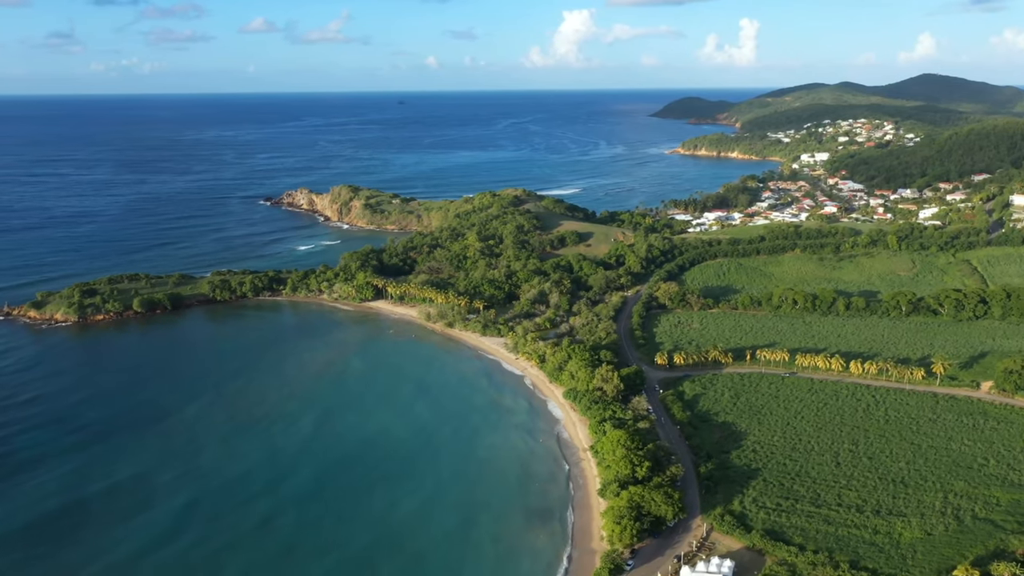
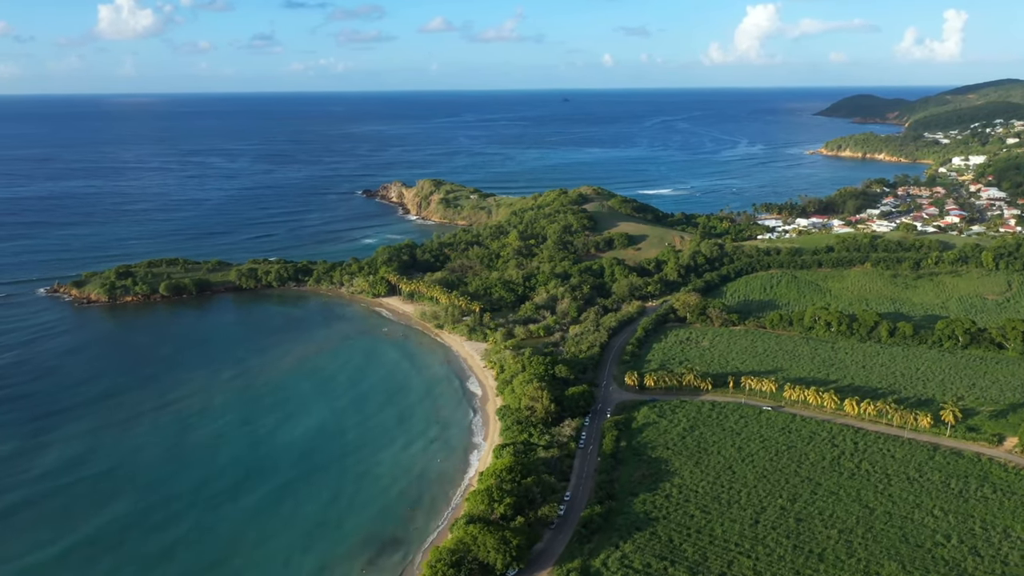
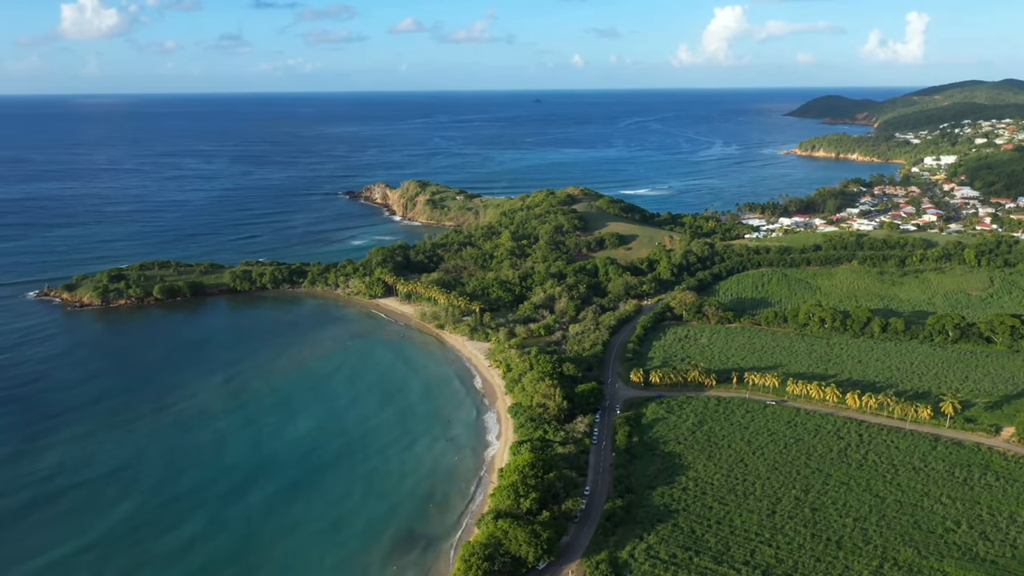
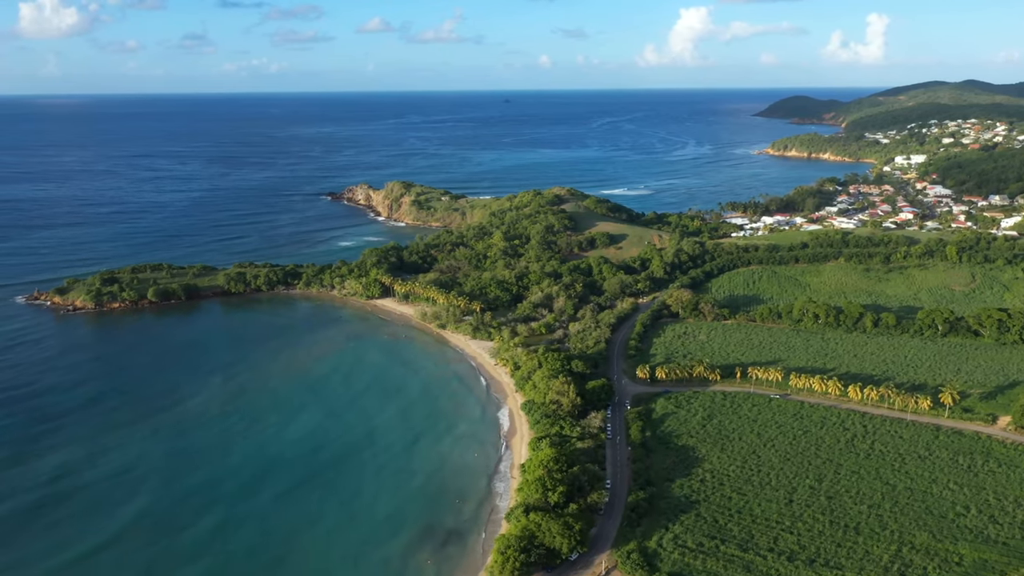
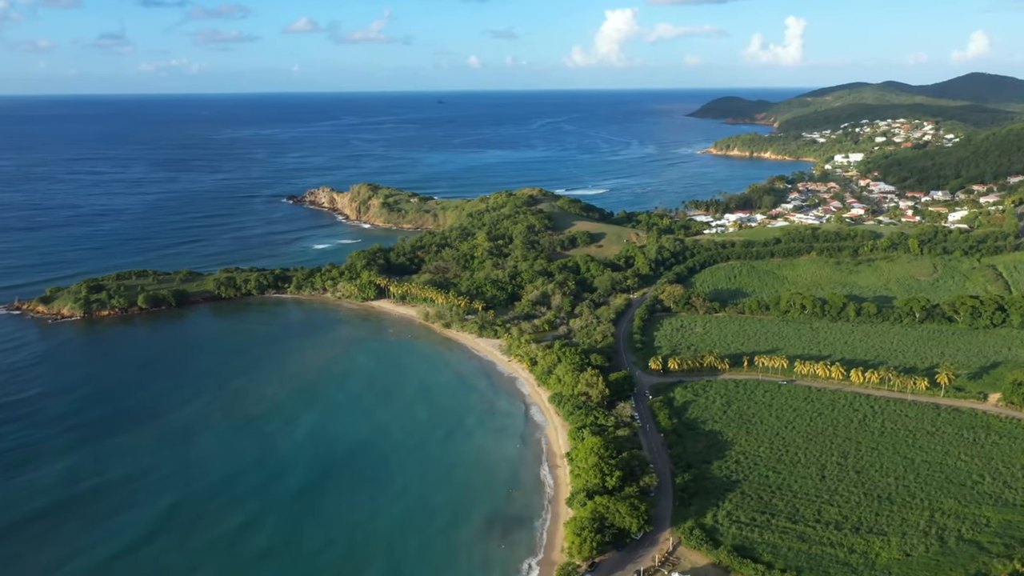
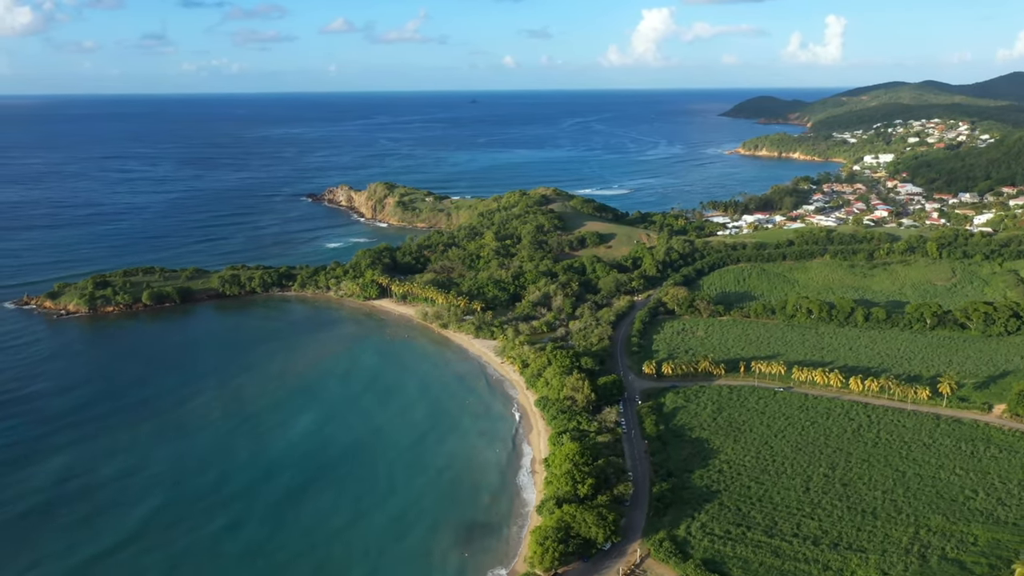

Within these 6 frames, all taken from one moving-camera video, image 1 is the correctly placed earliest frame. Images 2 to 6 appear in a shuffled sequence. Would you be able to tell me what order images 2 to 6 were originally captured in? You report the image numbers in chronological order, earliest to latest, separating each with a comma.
5, 6, 4, 3, 2
